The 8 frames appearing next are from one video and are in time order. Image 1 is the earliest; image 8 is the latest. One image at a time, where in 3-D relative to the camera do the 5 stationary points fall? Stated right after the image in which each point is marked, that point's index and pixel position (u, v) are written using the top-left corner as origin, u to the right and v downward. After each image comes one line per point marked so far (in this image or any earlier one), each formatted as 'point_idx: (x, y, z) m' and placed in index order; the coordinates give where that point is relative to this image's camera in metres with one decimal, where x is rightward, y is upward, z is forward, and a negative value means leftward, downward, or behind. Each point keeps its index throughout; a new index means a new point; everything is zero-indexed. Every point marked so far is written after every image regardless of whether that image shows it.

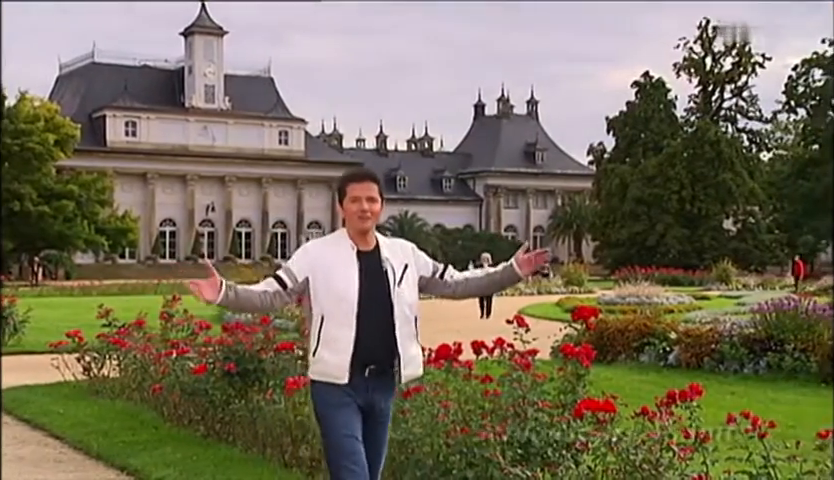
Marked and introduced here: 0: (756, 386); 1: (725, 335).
0: (+3.8, -1.6, +8.9) m
1: (+3.7, -1.1, +9.6) m
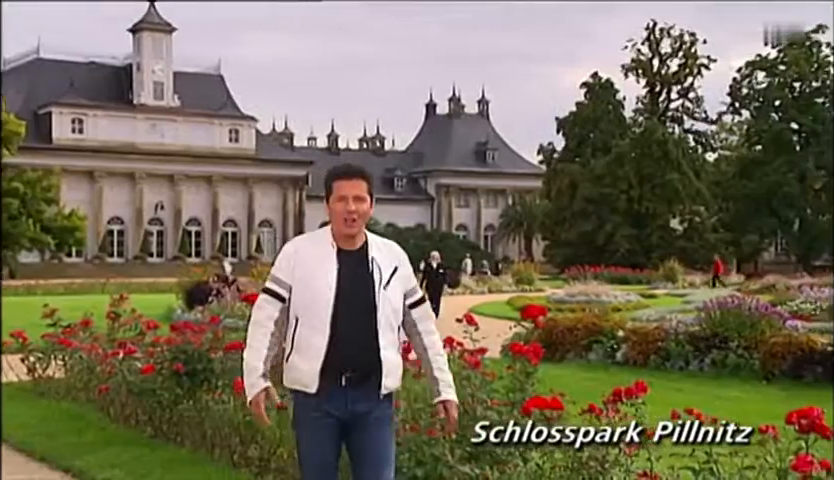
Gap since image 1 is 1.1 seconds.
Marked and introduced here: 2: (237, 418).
0: (+3.2, -1.6, +9.0) m
1: (+3.1, -1.1, +9.7) m
2: (-1.6, -1.6, +7.2) m
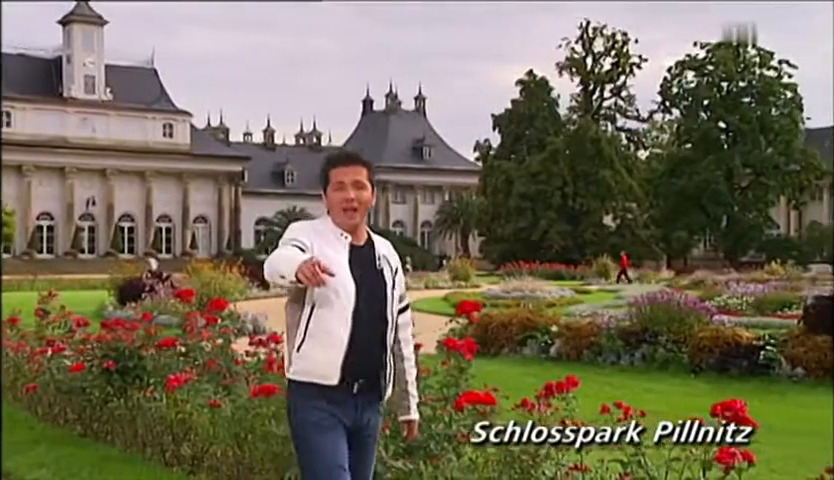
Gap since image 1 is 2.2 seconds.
0: (+2.5, -1.6, +9.2) m
1: (+2.3, -1.1, +9.9) m
2: (-2.2, -1.6, +7.1) m
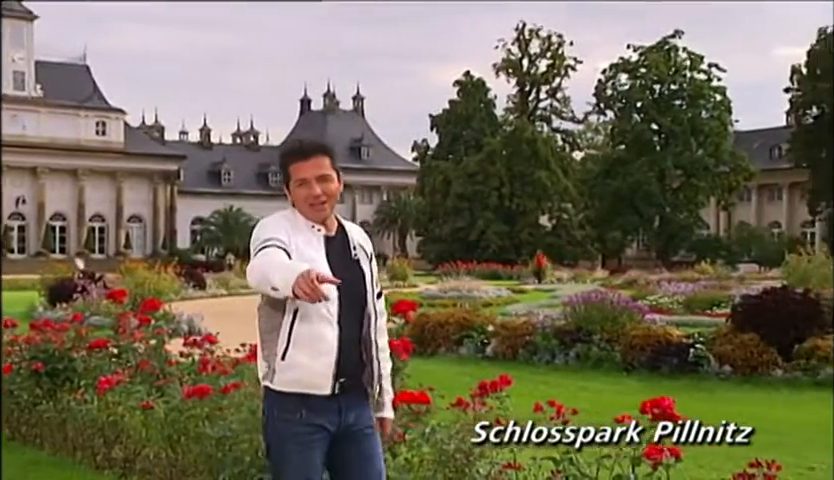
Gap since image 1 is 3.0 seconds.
0: (+1.7, -1.6, +9.3) m
1: (+1.5, -1.1, +10.0) m
2: (-2.8, -1.6, +7.0) m
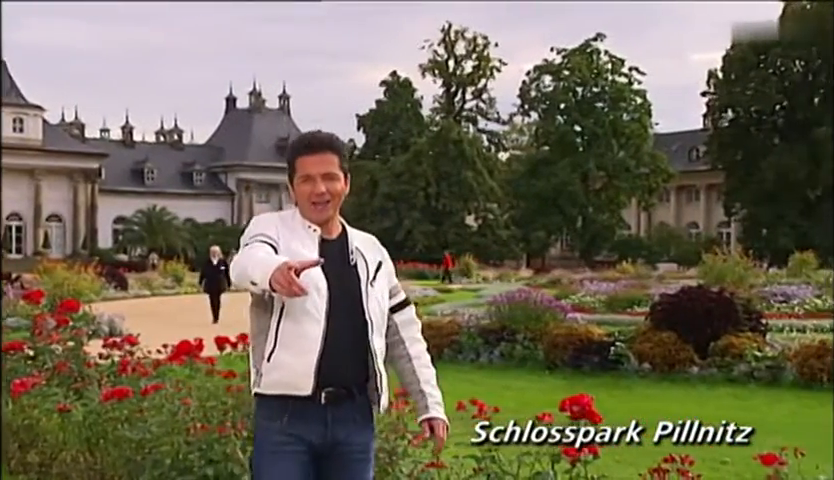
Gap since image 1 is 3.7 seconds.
0: (+0.8, -1.6, +9.4) m
1: (+0.6, -1.1, +10.1) m
2: (-3.6, -1.6, +6.8) m
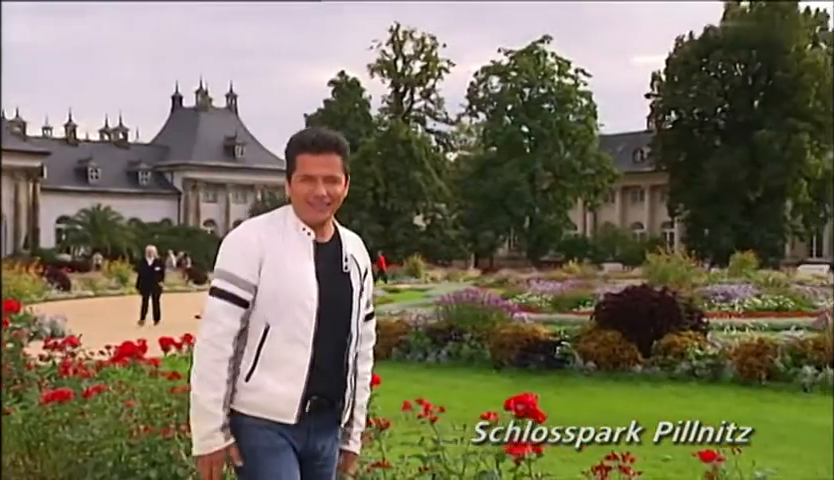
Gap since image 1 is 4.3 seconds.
0: (+0.2, -1.6, +9.4) m
1: (0.0, -1.1, +10.1) m
2: (-4.1, -1.6, +6.7) m
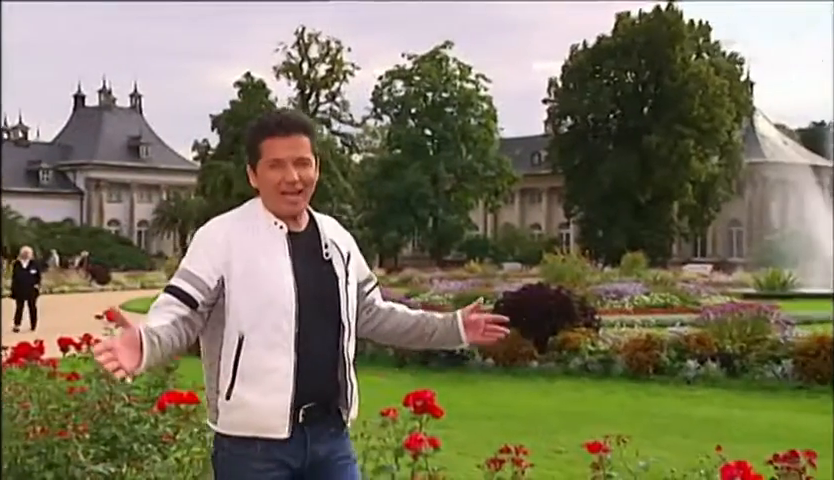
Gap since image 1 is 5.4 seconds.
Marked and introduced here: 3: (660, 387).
0: (-0.9, -1.6, +9.5) m
1: (-1.2, -1.1, +10.2) m
2: (-5.0, -1.6, +6.5) m
3: (+2.7, -1.6, +8.9) m
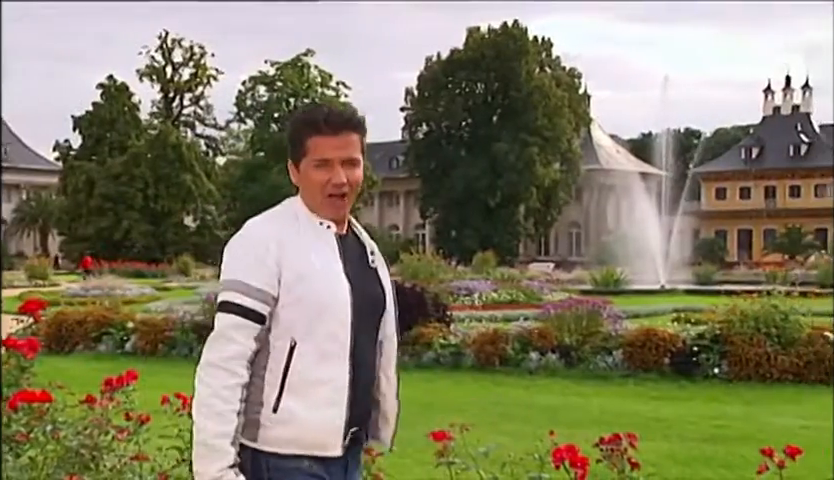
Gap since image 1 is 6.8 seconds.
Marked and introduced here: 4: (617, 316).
0: (-2.6, -1.6, +9.8) m
1: (-3.0, -1.1, +10.4) m
2: (-6.4, -1.6, +6.3) m
3: (+1.0, -1.6, +9.5) m
4: (+2.7, -1.0, +10.6) m
